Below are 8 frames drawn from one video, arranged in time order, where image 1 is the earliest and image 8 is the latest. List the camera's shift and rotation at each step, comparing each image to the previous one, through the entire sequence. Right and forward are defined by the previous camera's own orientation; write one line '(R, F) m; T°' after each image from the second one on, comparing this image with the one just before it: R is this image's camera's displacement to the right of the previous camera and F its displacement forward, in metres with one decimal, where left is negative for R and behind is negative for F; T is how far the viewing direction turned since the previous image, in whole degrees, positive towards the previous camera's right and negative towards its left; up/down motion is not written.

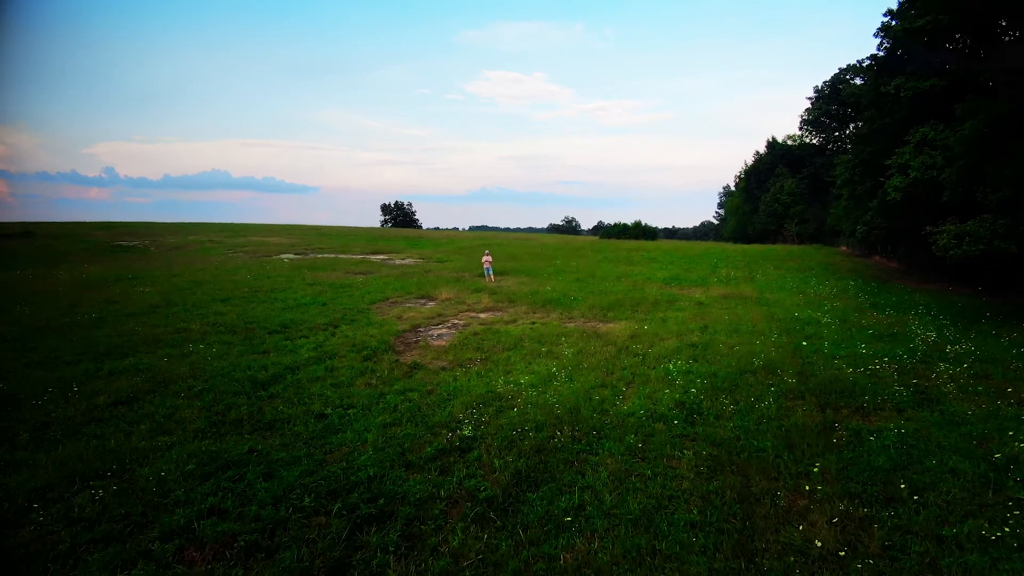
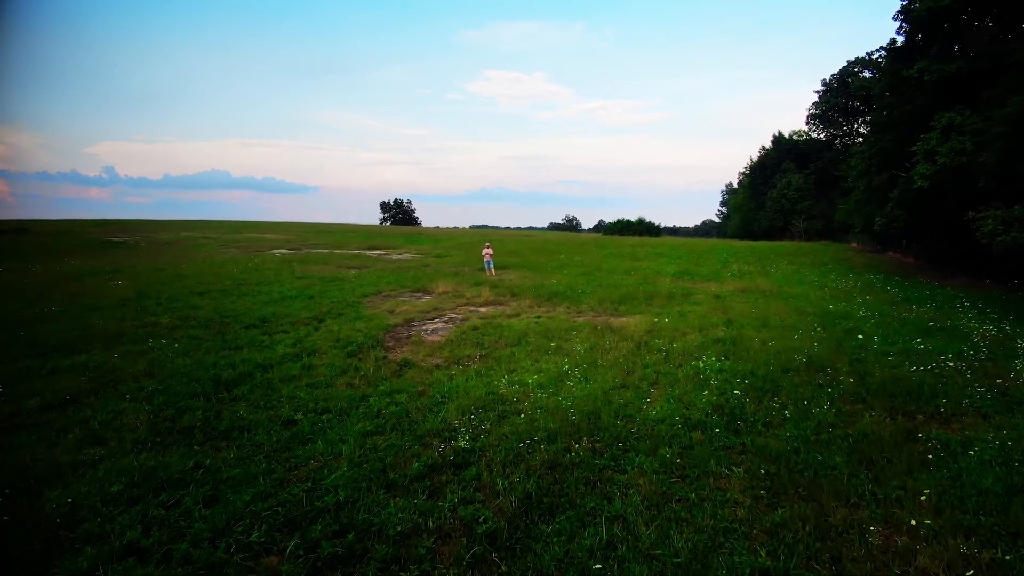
(-0.1, +1.7) m; 0°
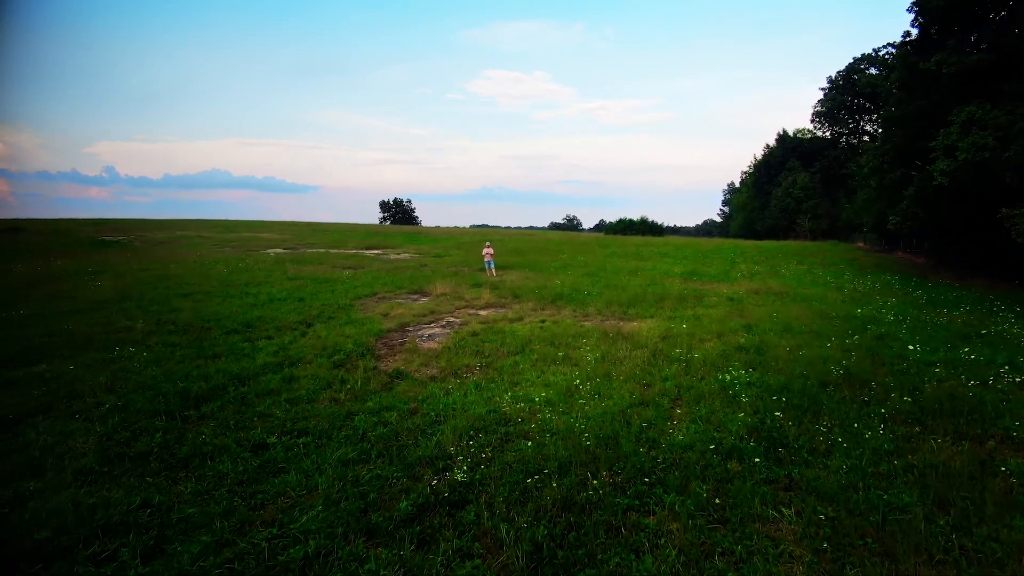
(-0.1, +1.1) m; 0°
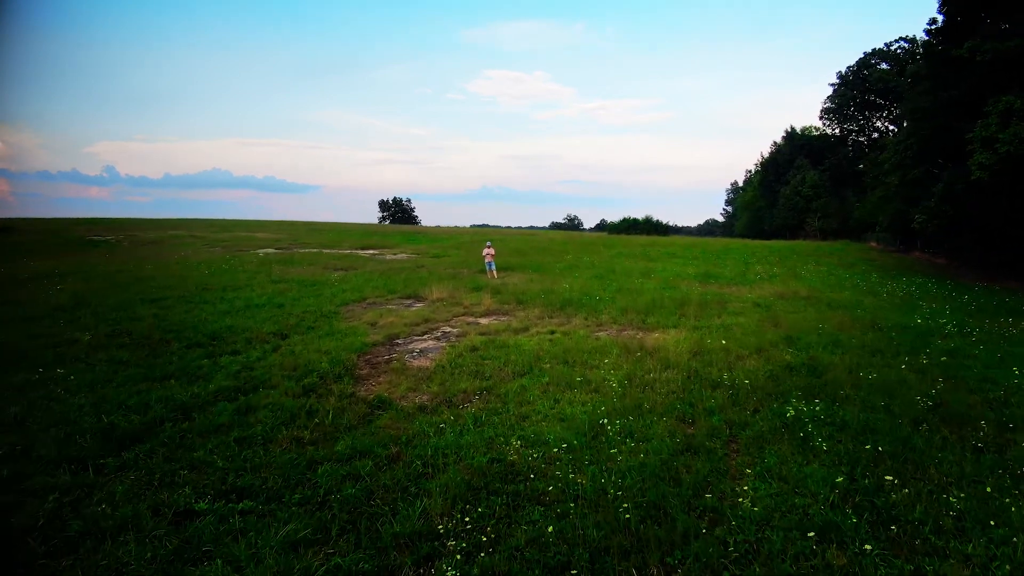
(-0.1, +1.9) m; 0°
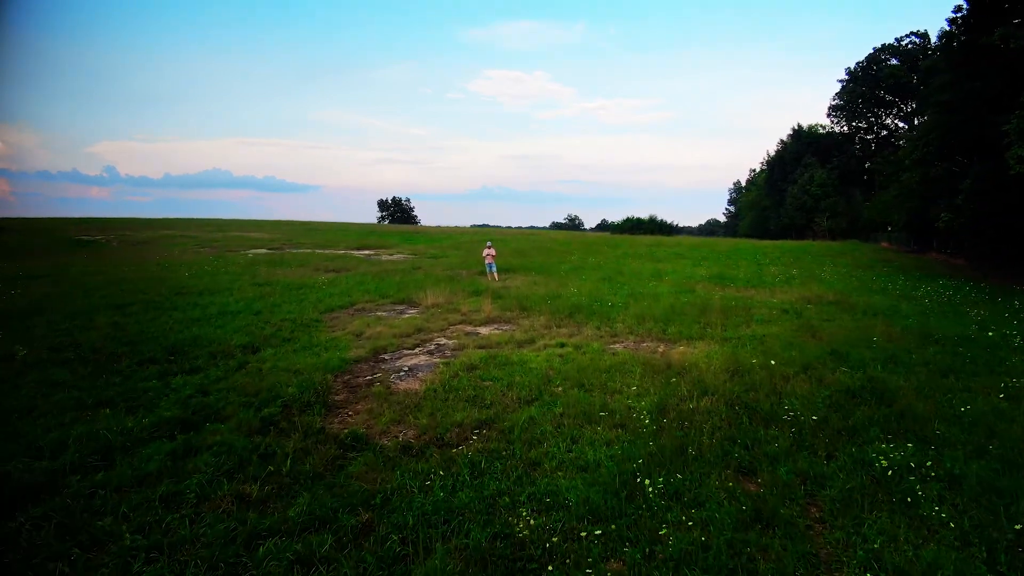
(-0.1, +1.7) m; 0°
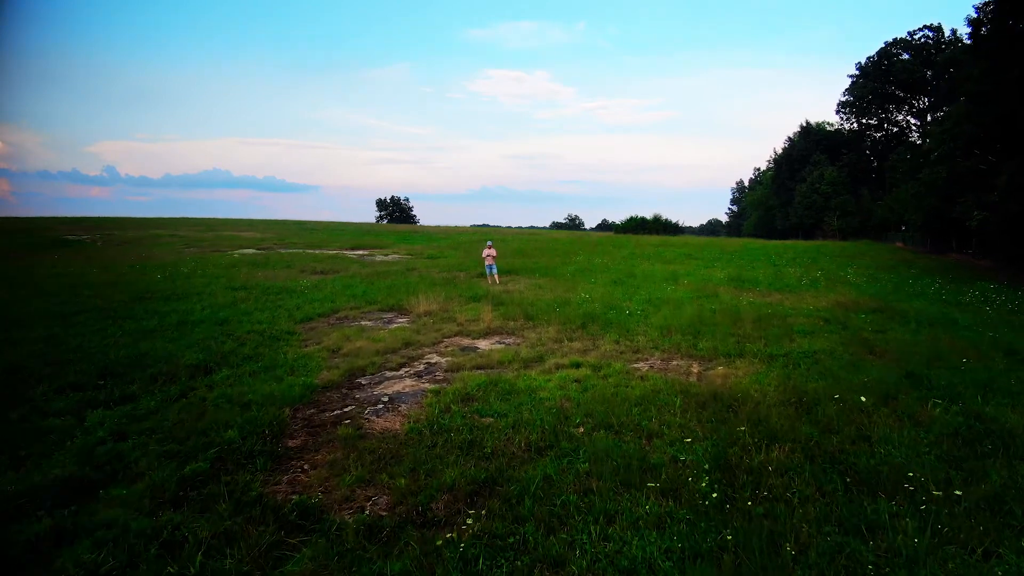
(-0.1, +2.0) m; 0°
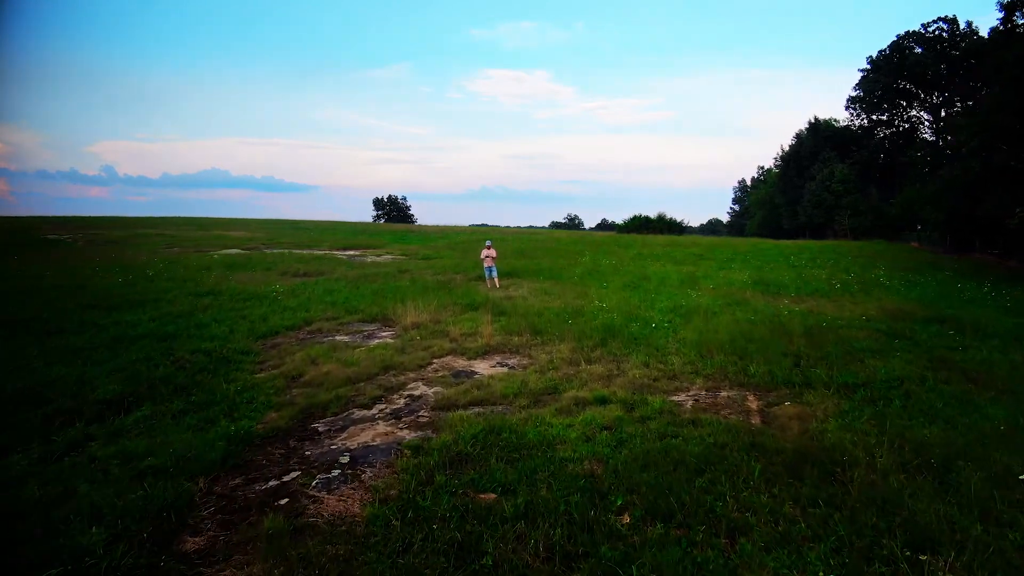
(-0.1, +2.2) m; 0°
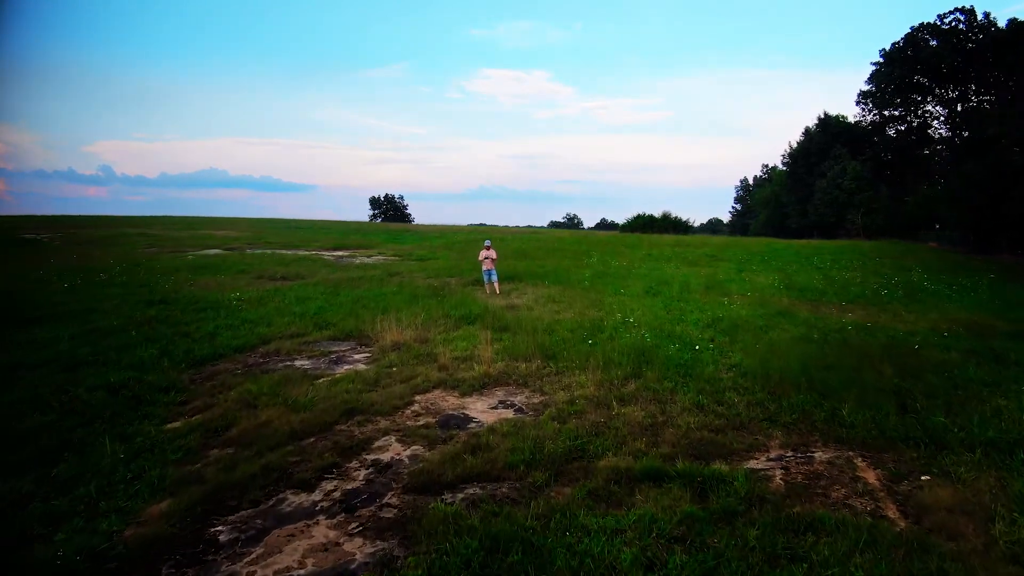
(-0.1, +2.4) m; 0°
